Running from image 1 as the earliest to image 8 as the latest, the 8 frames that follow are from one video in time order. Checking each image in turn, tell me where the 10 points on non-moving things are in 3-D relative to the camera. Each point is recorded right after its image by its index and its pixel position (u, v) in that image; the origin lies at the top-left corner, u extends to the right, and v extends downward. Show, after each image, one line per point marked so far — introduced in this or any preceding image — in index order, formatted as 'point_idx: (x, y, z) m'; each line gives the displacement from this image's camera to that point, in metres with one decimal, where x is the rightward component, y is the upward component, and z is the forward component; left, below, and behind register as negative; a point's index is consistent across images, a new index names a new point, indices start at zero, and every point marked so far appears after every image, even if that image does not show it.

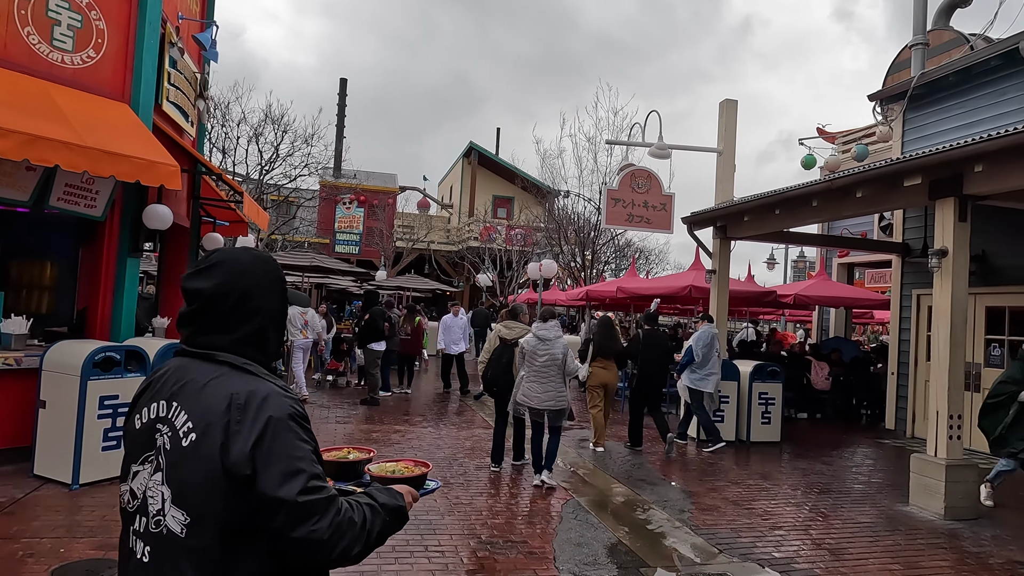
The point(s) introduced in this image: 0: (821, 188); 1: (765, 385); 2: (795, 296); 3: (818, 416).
0: (+3.7, +1.2, +8.0) m
1: (+3.8, -1.5, +10.0) m
2: (+5.5, -0.1, +12.9) m
3: (+6.2, -2.6, +13.6) m
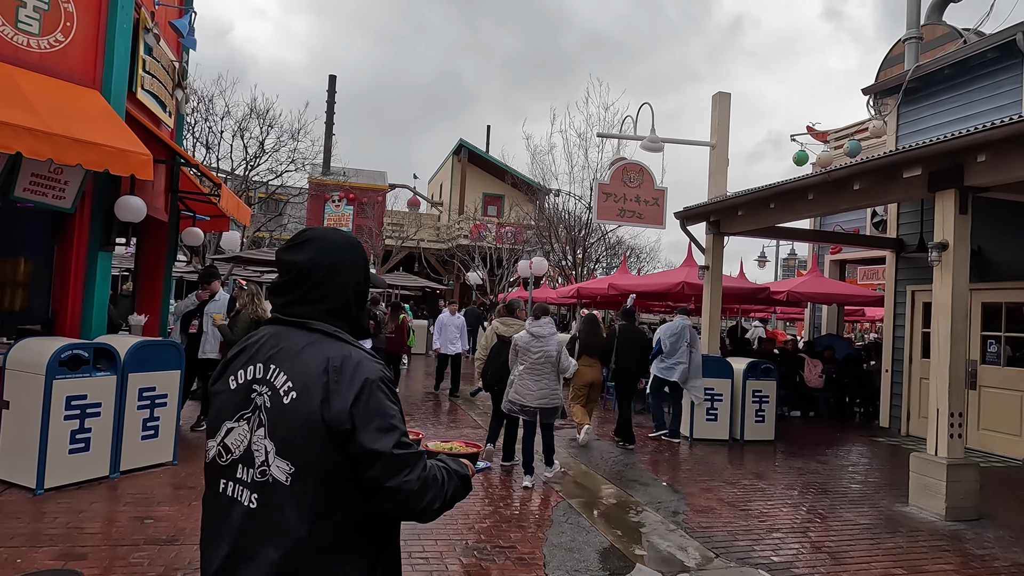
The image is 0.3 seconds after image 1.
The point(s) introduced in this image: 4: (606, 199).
0: (+3.6, +1.3, +7.8) m
1: (+3.6, -1.4, +9.8) m
2: (+5.3, -0.1, +12.7) m
3: (+6.0, -2.5, +13.4) m
4: (+1.5, +1.4, +10.4) m
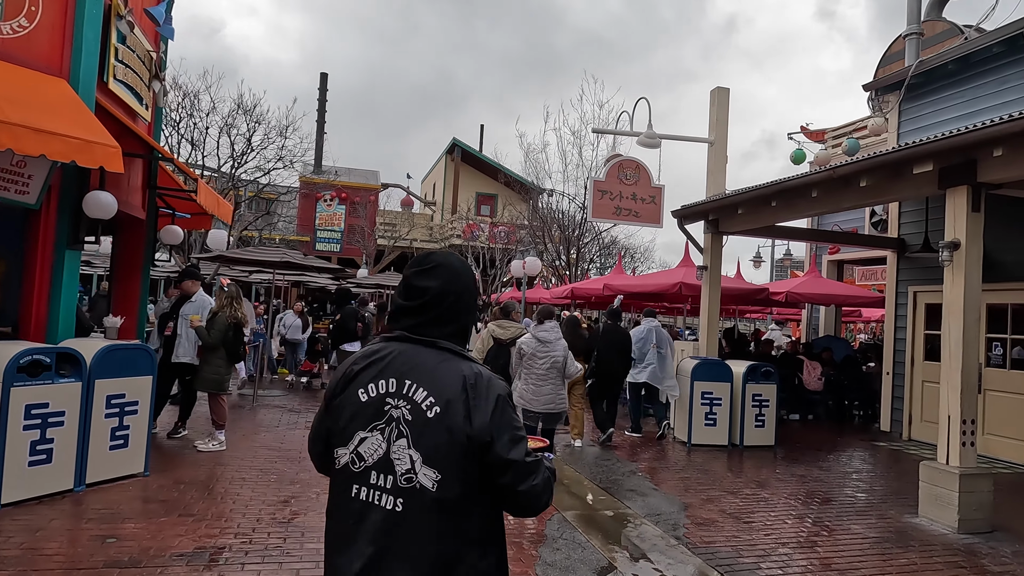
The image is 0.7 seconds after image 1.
0: (+3.5, +1.2, +7.5) m
1: (+3.5, -1.4, +9.5) m
2: (+5.1, -0.1, +12.4) m
3: (+5.9, -2.6, +13.1) m
4: (+1.3, +1.4, +10.1) m
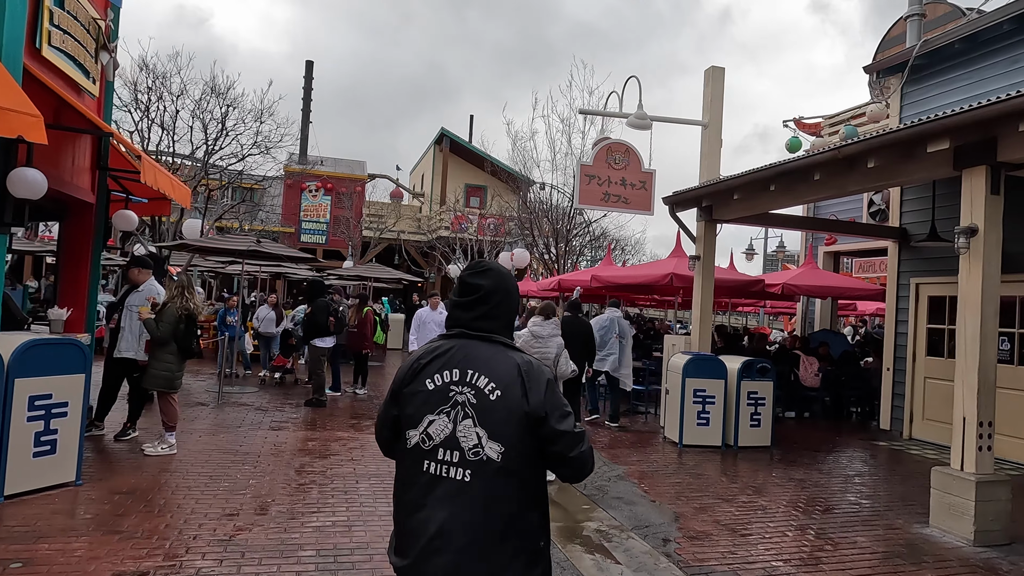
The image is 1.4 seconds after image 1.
0: (+3.3, +1.3, +6.9) m
1: (+3.3, -1.3, +8.9) m
2: (+4.8, +0.1, +11.9) m
3: (+5.6, -2.4, +12.6) m
4: (+1.1, +1.5, +9.5) m
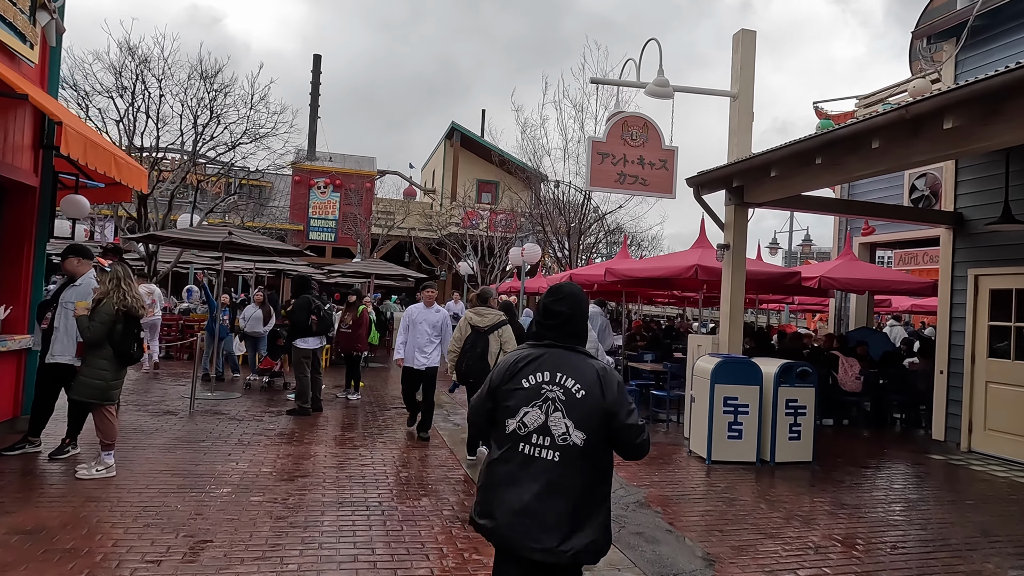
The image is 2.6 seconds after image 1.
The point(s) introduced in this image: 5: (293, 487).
0: (+3.2, +1.4, +5.8) m
1: (+3.3, -1.2, +7.8) m
2: (+4.9, +0.2, +10.7) m
3: (+5.7, -2.3, +11.4) m
4: (+1.1, +1.6, +8.3) m
5: (-1.9, -1.8, +5.9) m
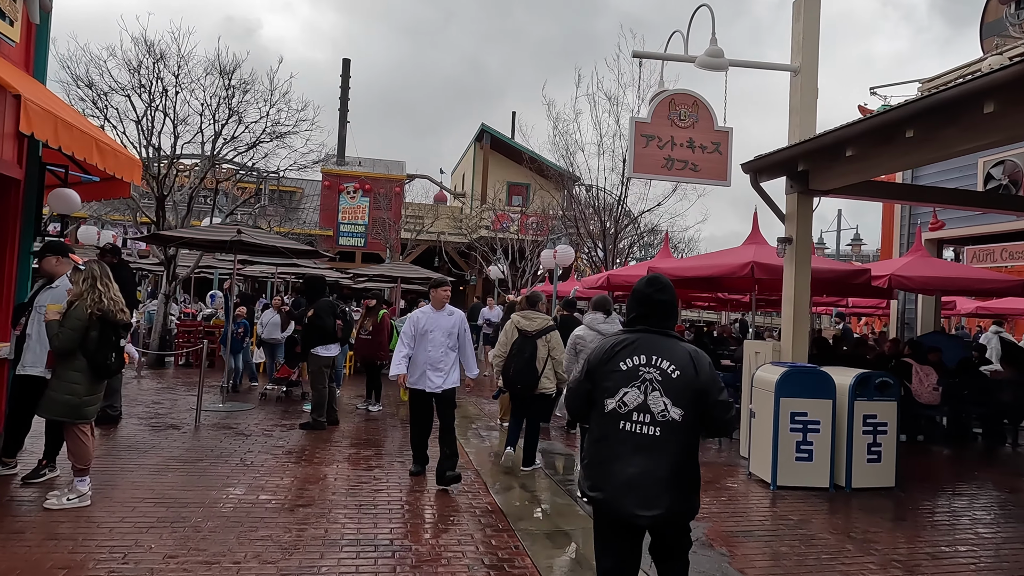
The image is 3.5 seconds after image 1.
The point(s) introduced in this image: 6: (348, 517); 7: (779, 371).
0: (+3.5, +1.5, +4.7) m
1: (+3.6, -1.2, +6.7) m
2: (+5.4, +0.2, +9.5) m
3: (+6.2, -2.3, +10.2) m
4: (+1.5, +1.6, +7.4) m
5: (-1.7, -1.8, +5.1) m
6: (-1.3, -1.8, +5.3) m
7: (+2.7, -0.8, +6.8) m
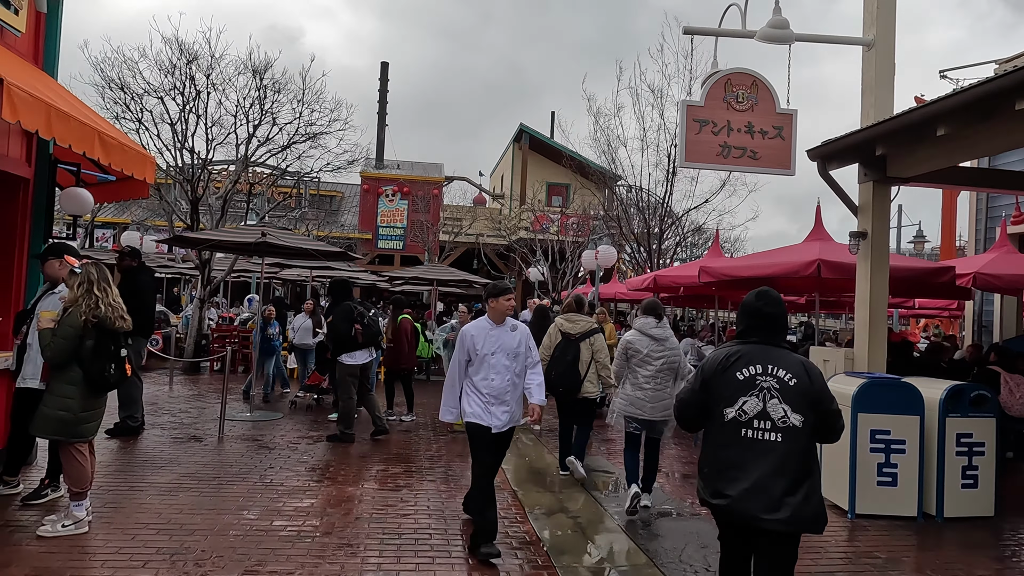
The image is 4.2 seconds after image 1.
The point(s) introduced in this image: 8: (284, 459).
0: (+3.7, +1.5, +3.9) m
1: (+4.0, -1.2, +5.8) m
2: (+5.9, +0.2, +8.5) m
3: (+6.8, -2.3, +9.2) m
4: (+1.9, +1.6, +6.7) m
5: (-1.4, -1.8, +4.5) m
6: (-1.0, -1.8, +4.7) m
7: (+3.1, -0.9, +6.0) m
8: (-2.4, -1.8, +7.1) m
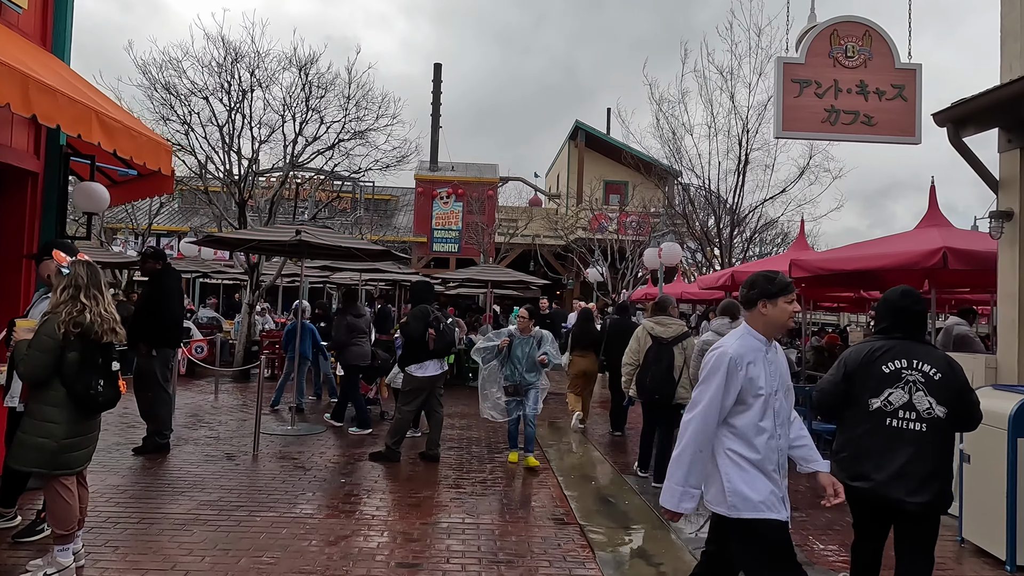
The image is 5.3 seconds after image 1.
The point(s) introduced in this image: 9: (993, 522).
0: (+4.0, +1.6, +2.6) m
1: (+4.5, -1.1, +4.5) m
2: (+6.6, +0.3, +7.1) m
3: (+7.6, -2.2, +7.6) m
4: (+2.4, +1.6, +5.5) m
5: (-1.0, -1.8, +3.7) m
6: (-0.6, -1.8, +3.8) m
7: (+3.6, -0.8, +4.7) m
8: (-1.8, -1.8, +6.3) m
9: (+3.5, -1.7, +4.8) m
